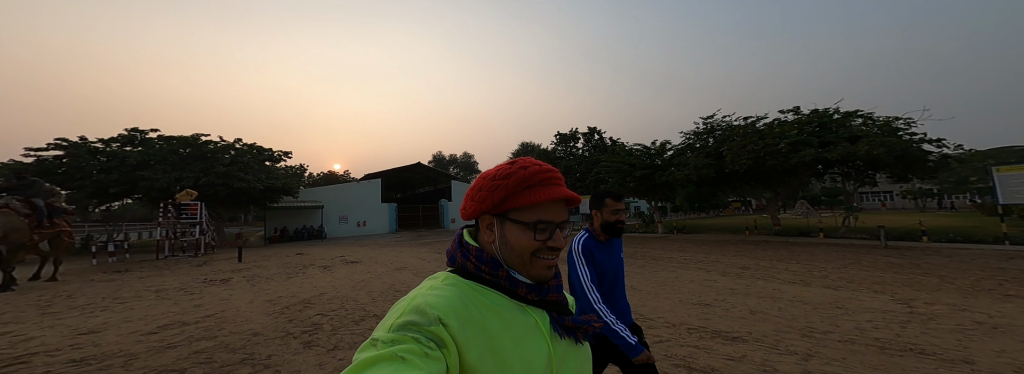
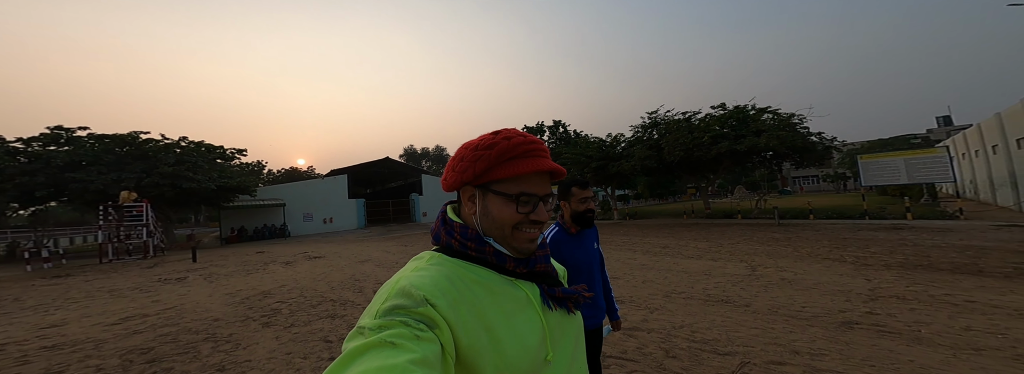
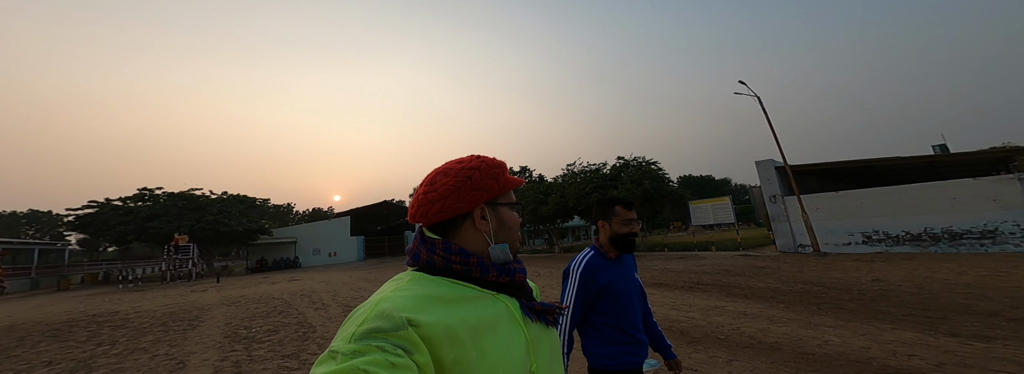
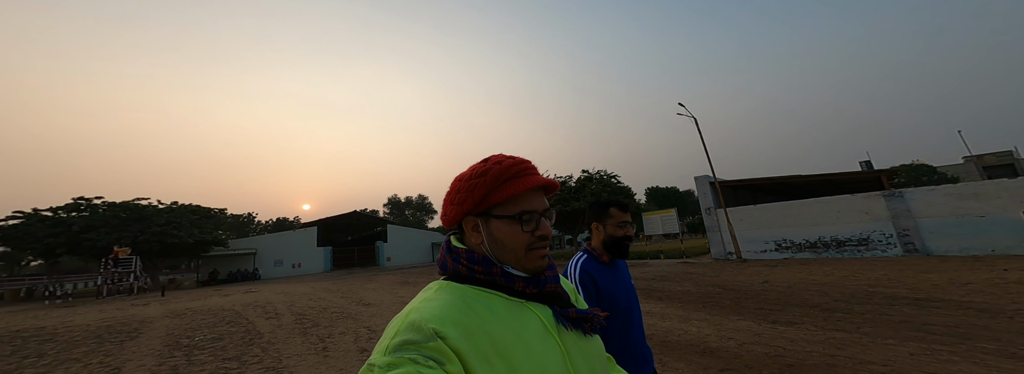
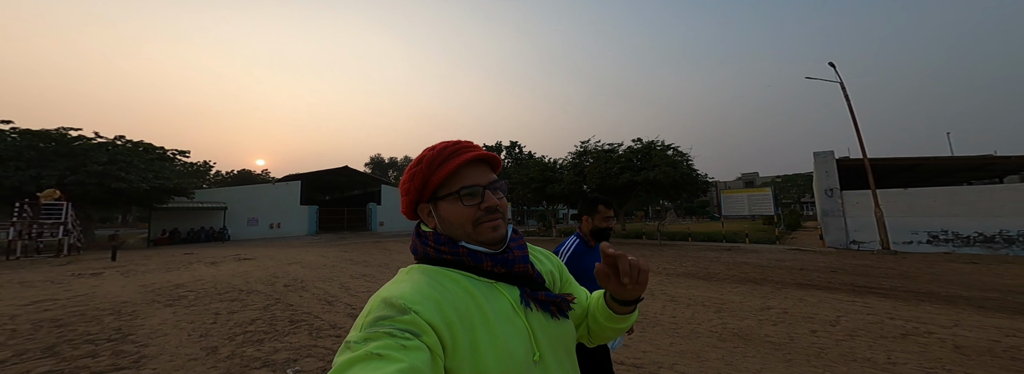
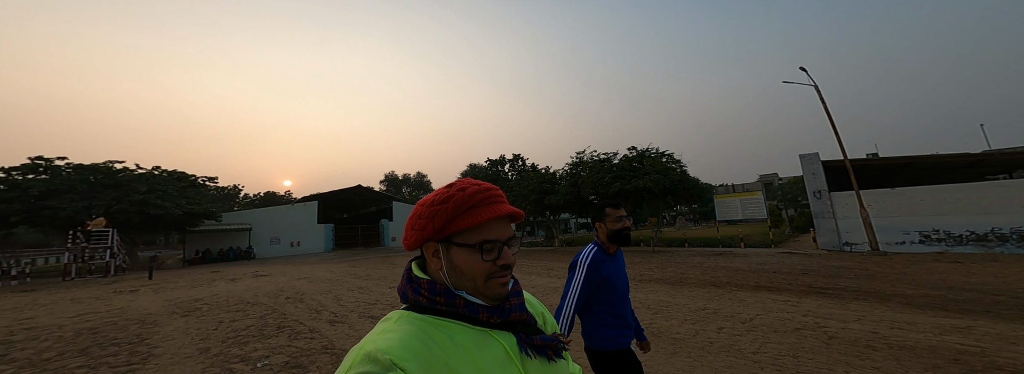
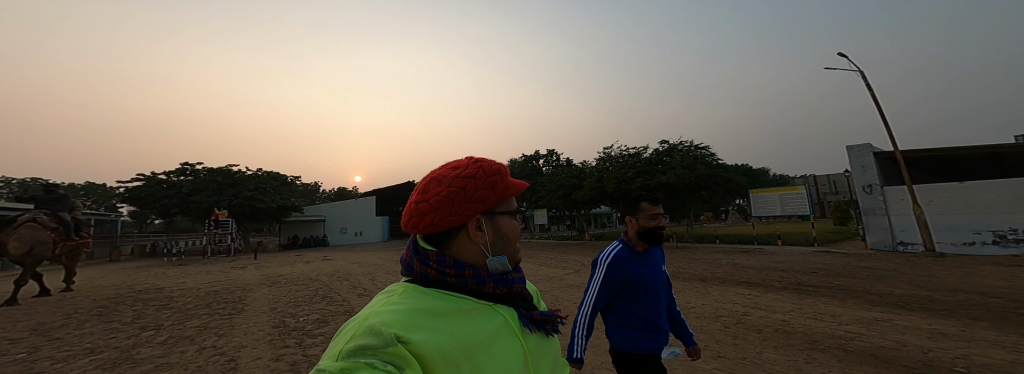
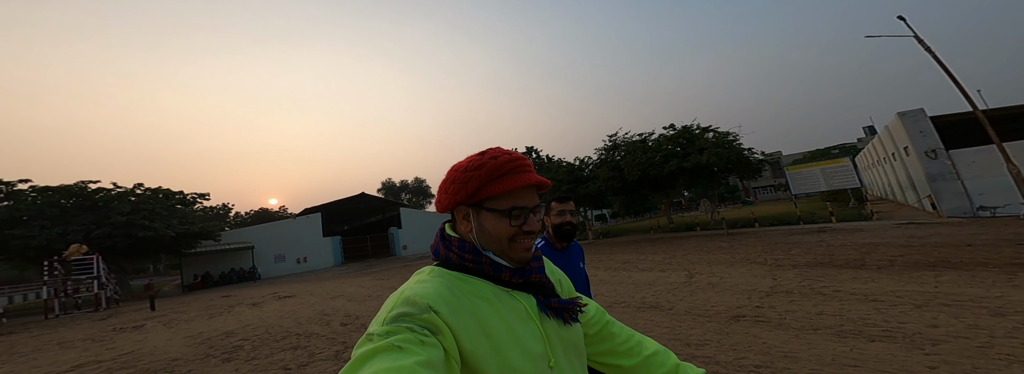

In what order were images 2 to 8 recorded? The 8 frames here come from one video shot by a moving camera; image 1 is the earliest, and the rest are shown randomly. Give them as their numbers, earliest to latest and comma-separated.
2, 8, 5, 6, 7, 3, 4
